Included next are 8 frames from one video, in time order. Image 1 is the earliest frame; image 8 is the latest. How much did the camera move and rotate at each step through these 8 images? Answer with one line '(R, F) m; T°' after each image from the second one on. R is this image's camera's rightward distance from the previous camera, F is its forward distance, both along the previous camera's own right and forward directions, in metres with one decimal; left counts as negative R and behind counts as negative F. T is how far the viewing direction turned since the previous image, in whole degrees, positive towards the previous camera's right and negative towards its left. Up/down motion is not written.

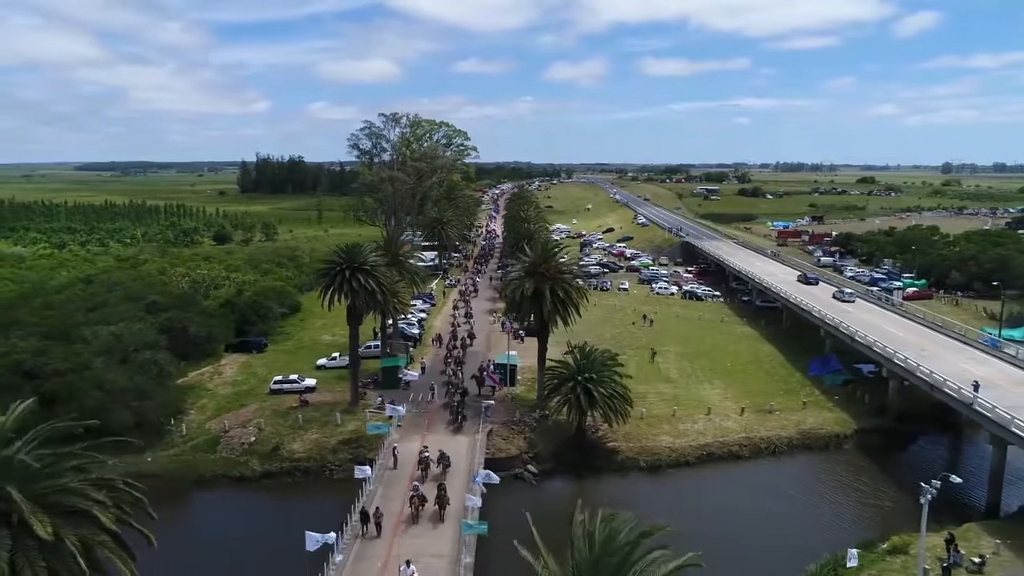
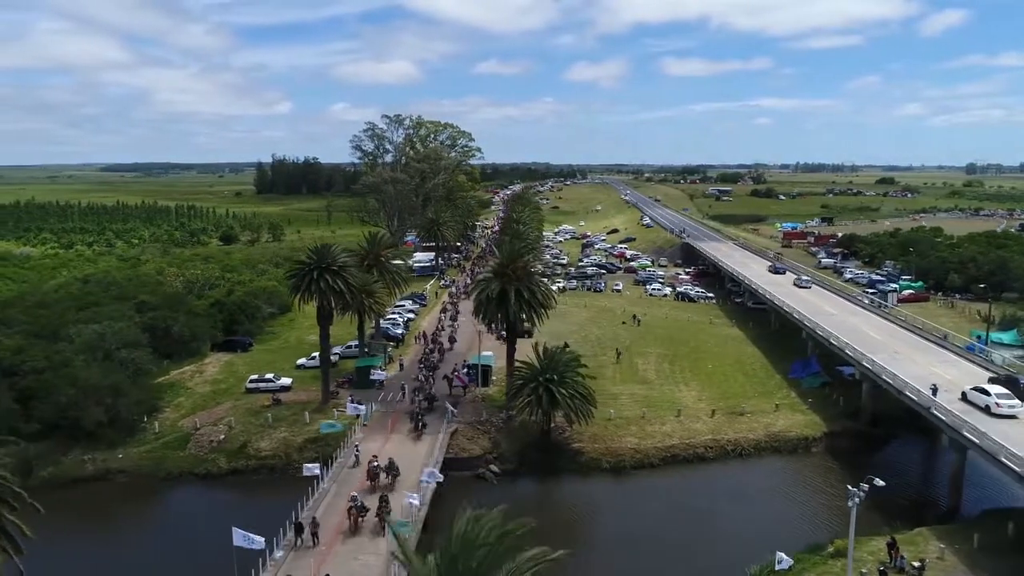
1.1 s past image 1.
(+3.3, -0.2) m; -1°
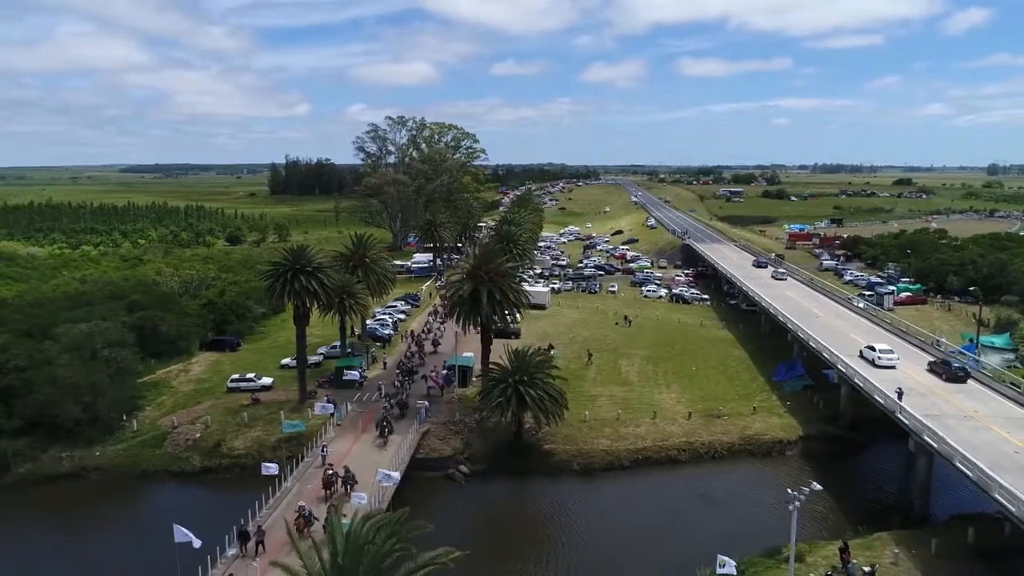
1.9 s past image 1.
(+2.7, -0.1) m; -1°
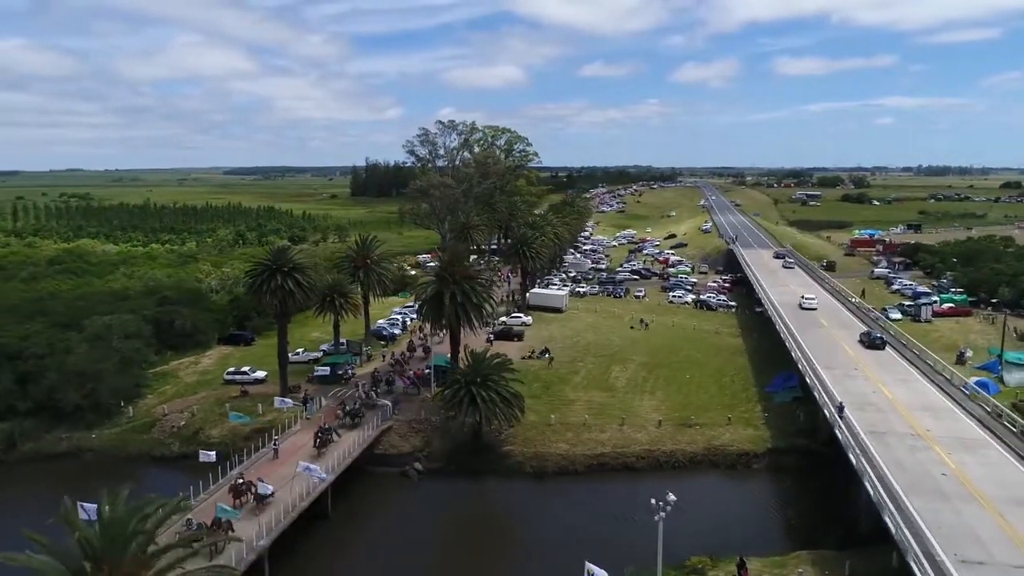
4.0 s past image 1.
(+7.8, -0.2) m; -7°
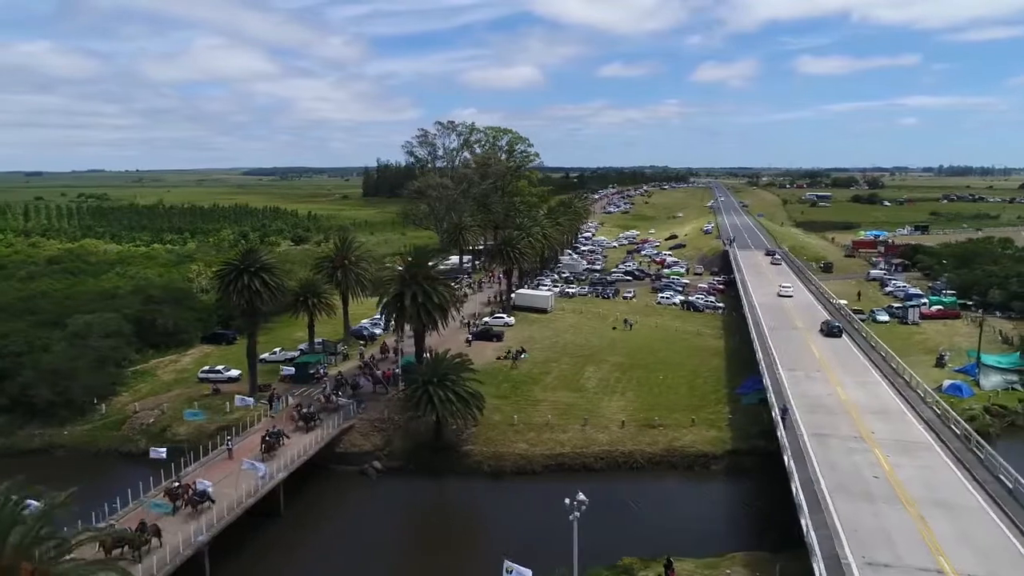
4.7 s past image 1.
(+3.6, -0.2) m; -1°
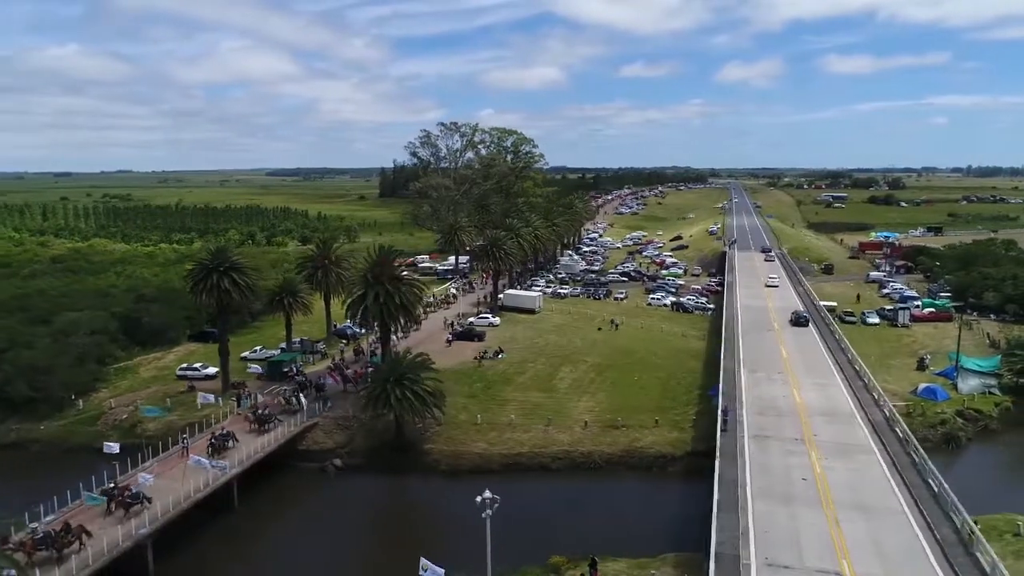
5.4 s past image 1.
(+3.9, -0.2) m; -2°
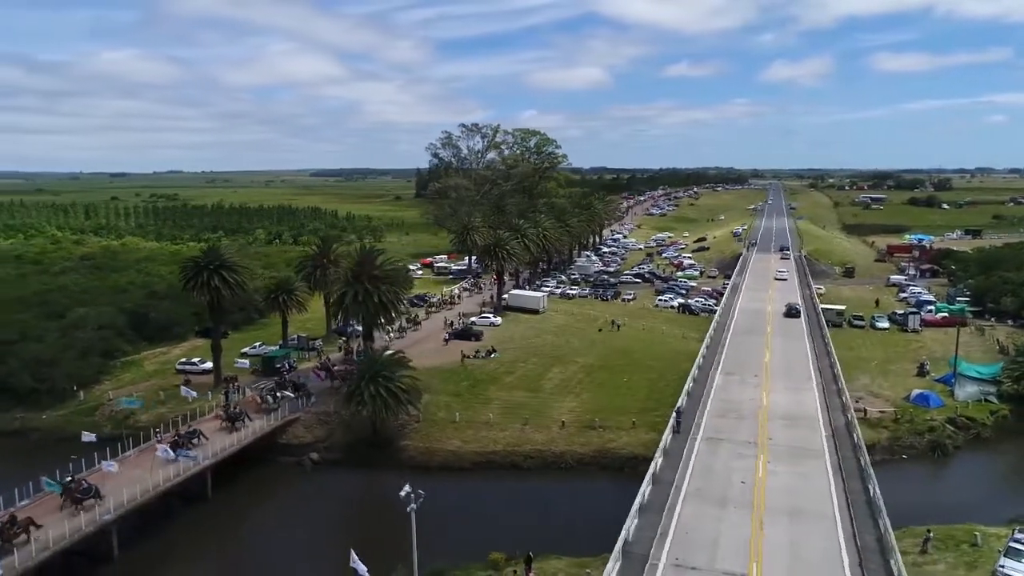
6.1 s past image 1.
(+4.2, -0.3) m; -3°
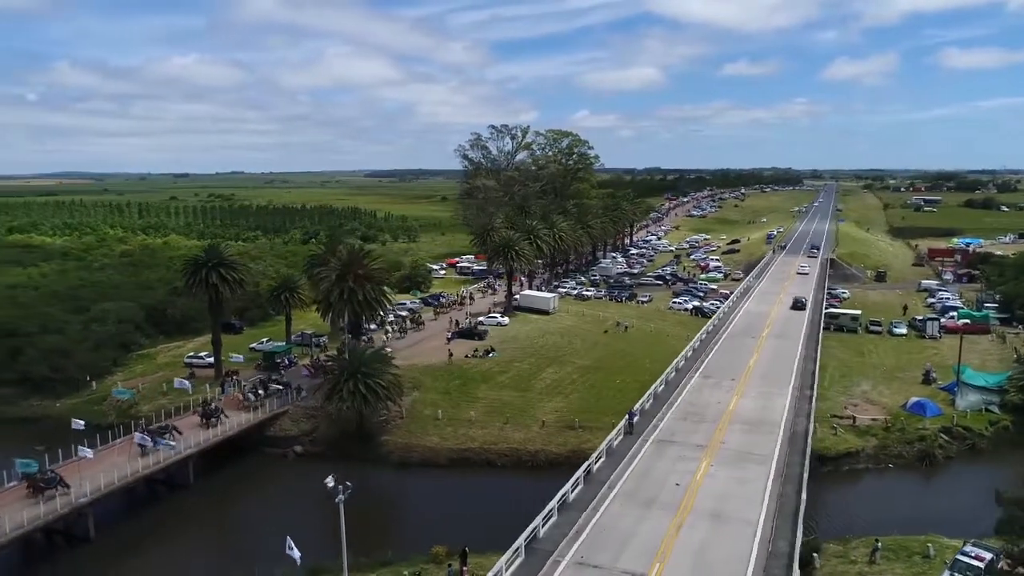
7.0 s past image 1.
(+4.8, -0.4) m; -4°
